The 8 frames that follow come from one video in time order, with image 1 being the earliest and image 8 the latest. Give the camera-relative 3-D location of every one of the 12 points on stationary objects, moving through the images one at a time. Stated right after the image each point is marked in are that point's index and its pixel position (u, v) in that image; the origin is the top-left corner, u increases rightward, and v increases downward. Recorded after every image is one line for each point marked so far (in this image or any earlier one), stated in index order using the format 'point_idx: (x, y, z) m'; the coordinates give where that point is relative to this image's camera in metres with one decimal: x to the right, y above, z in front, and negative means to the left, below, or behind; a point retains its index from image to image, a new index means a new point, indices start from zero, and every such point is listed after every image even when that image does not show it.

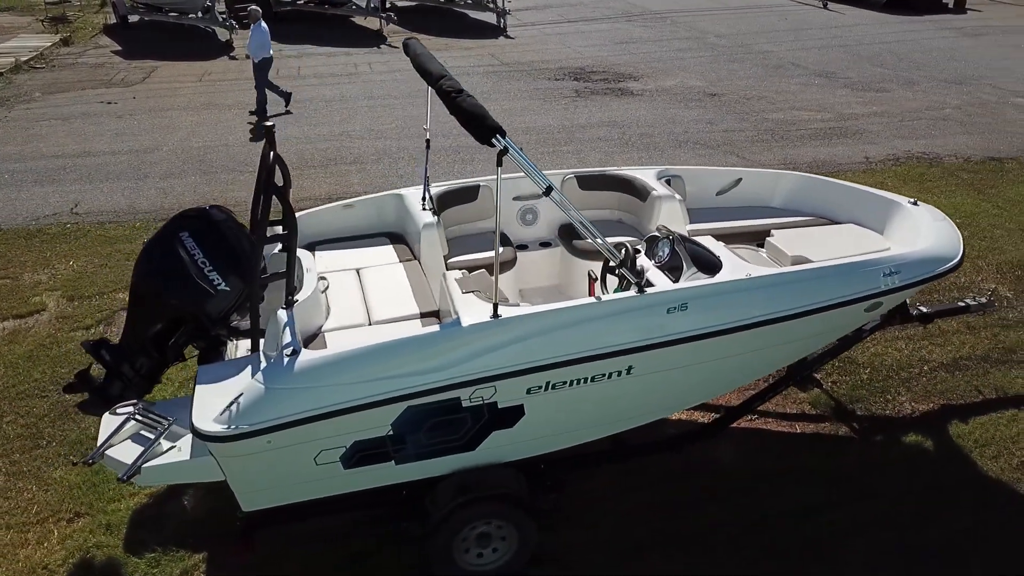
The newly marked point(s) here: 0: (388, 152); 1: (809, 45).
0: (-1.3, +1.5, +8.6) m
1: (+5.4, +4.4, +14.5) m
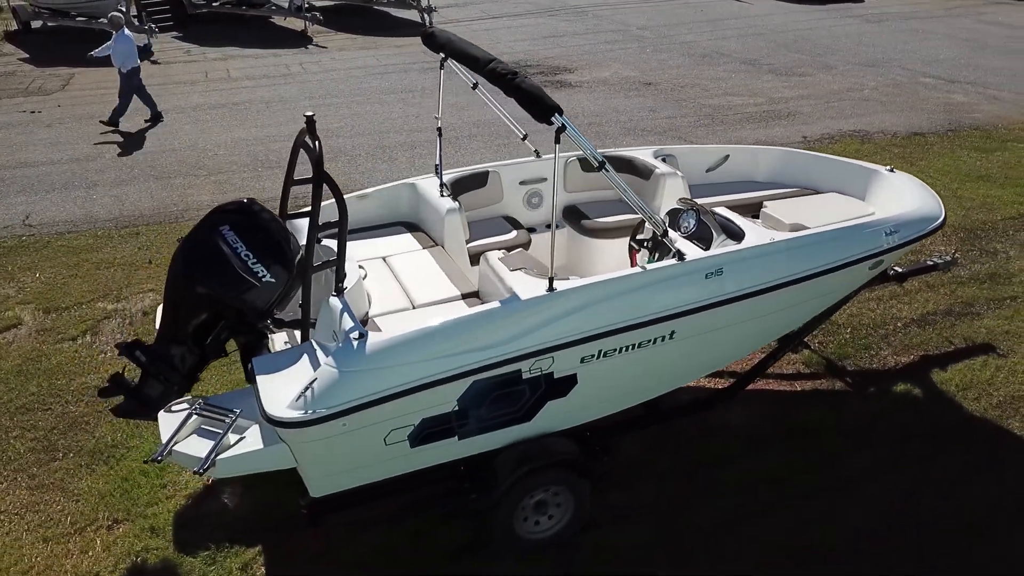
0: (-1.8, +1.5, +8.6) m
1: (+4.1, +4.8, +15.1) m
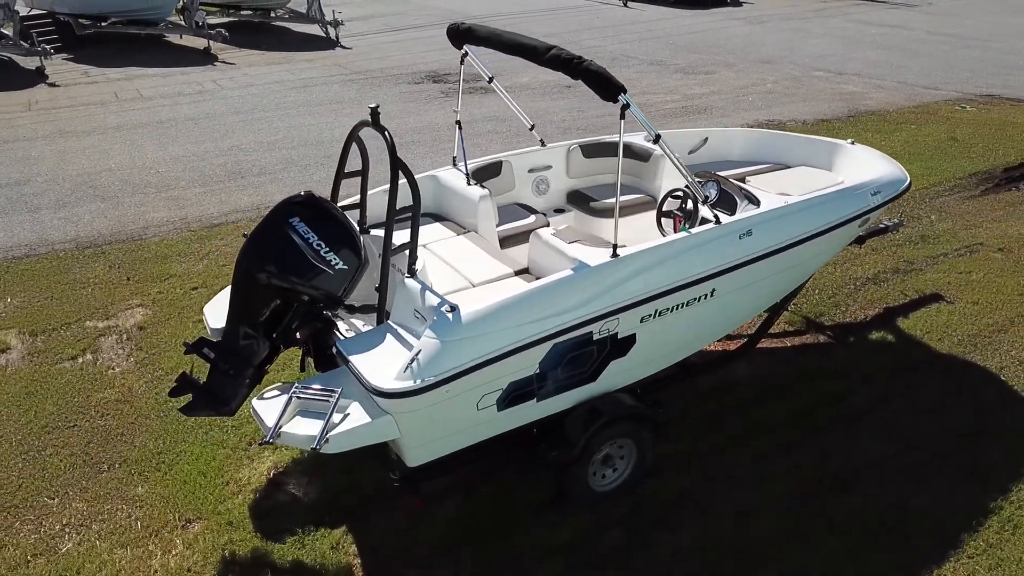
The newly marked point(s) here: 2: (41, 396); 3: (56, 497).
0: (-2.3, +1.4, +8.5) m
1: (+2.3, +5.0, +15.9) m
2: (-2.6, -0.6, +4.4) m
3: (-2.1, -1.0, +3.7) m
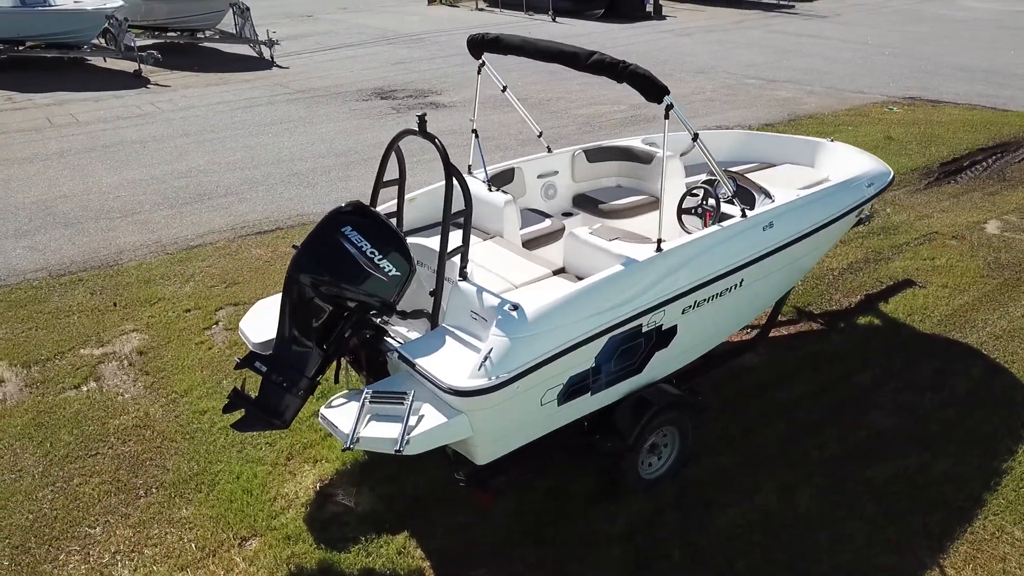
0: (-2.7, +1.1, +8.4) m
1: (+1.1, +4.8, +16.3) m
2: (-2.5, -0.7, +4.3) m
3: (-1.8, -1.1, +3.5) m
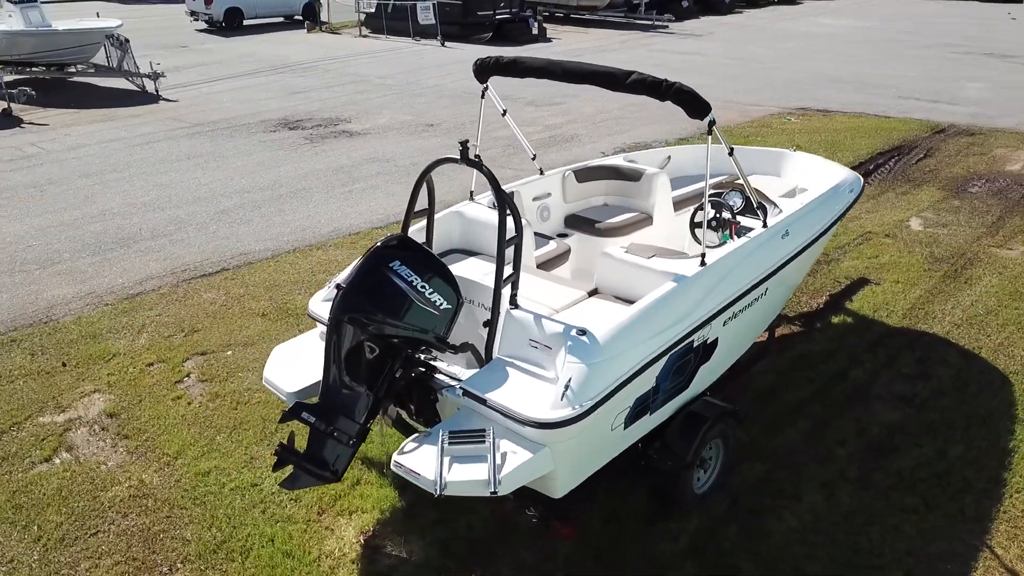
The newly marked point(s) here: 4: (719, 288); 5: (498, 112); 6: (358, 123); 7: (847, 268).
0: (-3.3, +0.7, +7.9) m
1: (-1.0, +4.3, +16.3) m
2: (-2.3, -1.0, +3.8) m
3: (-1.5, -1.3, +3.2) m
4: (+0.9, 0.0, +3.6) m
5: (-0.2, +2.8, +13.0) m
6: (-2.4, +2.6, +12.4) m
7: (+2.7, +0.2, +6.4) m
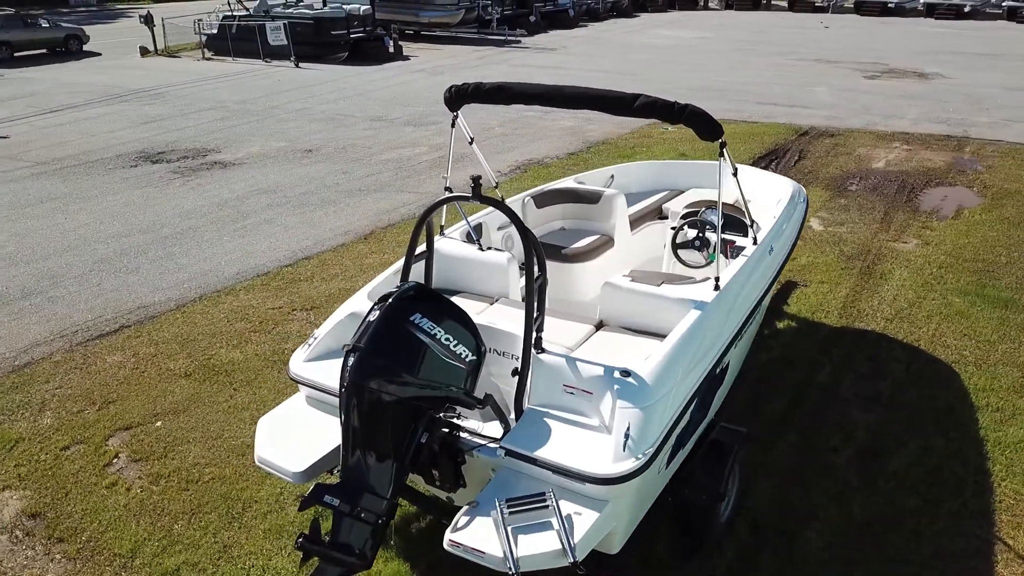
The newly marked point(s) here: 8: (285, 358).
0: (-4.0, +0.1, +7.0) m
1: (-3.6, +3.7, +15.7) m
2: (-2.1, -1.4, +3.1) m
3: (-1.3, -1.6, +2.6) m
4: (+1.0, -0.1, +3.5) m
5: (-2.1, +2.4, +12.5) m
6: (-4.1, +2.0, +11.6) m
7: (+2.2, +0.1, +6.6) m
8: (-1.5, -0.5, +5.4) m
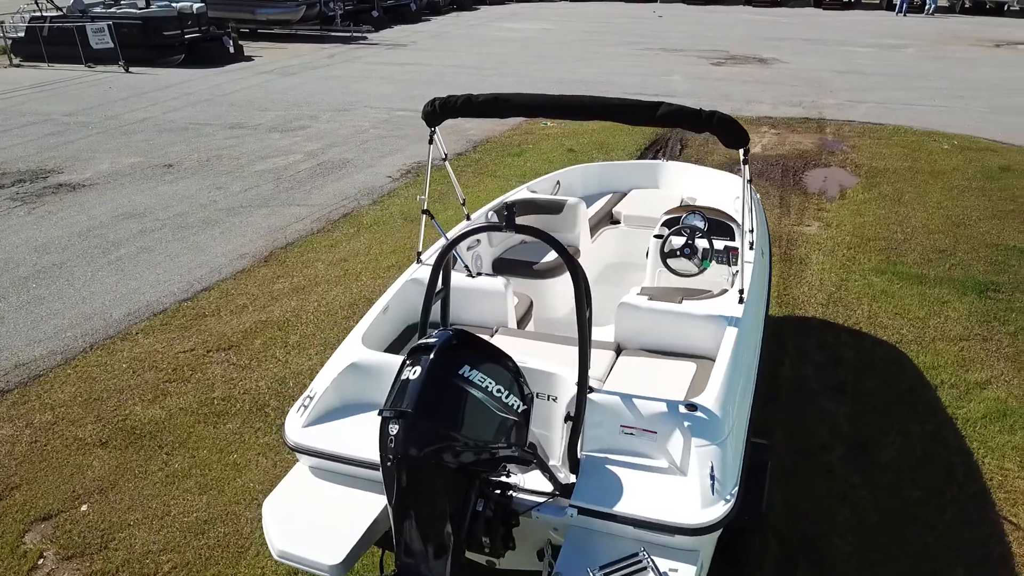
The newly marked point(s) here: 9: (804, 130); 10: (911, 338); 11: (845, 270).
0: (-4.5, -0.3, +5.9) m
1: (-6.1, +3.3, +14.5) m
2: (-1.8, -1.7, +2.4) m
3: (-0.9, -1.8, +2.1) m
4: (+1.0, -0.1, +3.3) m
5: (-3.9, +2.1, +11.6) m
6: (-5.6, +1.5, +10.3) m
7: (+1.6, +0.2, +6.7) m
8: (-1.8, -0.7, +4.7) m
9: (+4.2, +2.3, +11.5) m
10: (+2.7, -0.3, +5.4) m
11: (+2.7, +0.1, +6.5) m
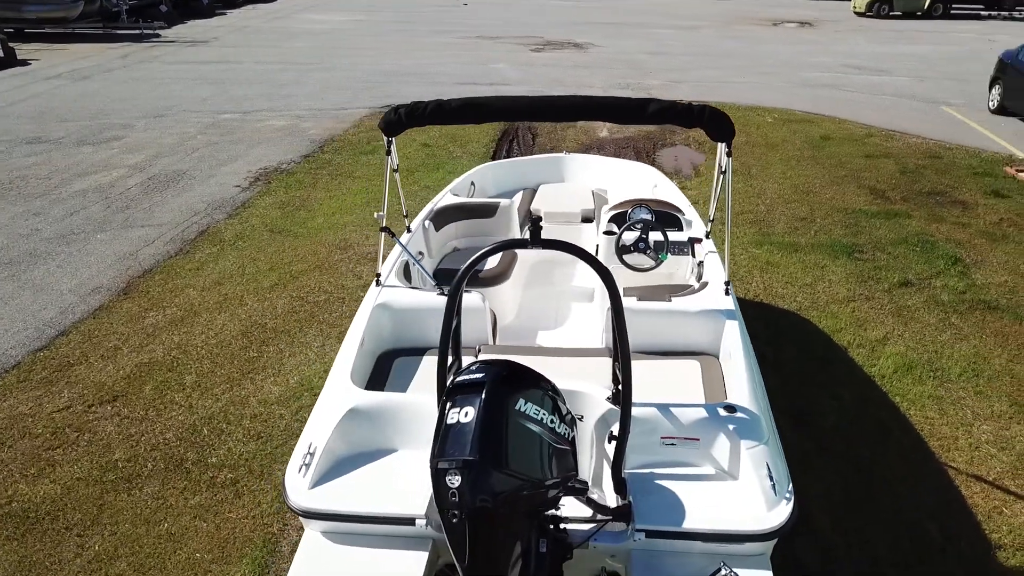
0: (-5.0, -0.8, +4.6) m
1: (-8.8, +2.6, +12.5) m
2: (-1.5, -1.9, +1.9) m
3: (-0.5, -1.9, +1.8) m
4: (+0.9, -0.1, +3.4) m
5: (-5.9, +1.6, +10.3) m
6: (-7.2, +0.8, +8.6) m
7: (+0.7, +0.3, +6.7) m
8: (-2.0, -1.0, +4.1) m
9: (+1.9, +2.6, +12.0) m
10: (+2.1, -0.1, +5.7) m
11: (+1.8, +0.4, +6.8) m
